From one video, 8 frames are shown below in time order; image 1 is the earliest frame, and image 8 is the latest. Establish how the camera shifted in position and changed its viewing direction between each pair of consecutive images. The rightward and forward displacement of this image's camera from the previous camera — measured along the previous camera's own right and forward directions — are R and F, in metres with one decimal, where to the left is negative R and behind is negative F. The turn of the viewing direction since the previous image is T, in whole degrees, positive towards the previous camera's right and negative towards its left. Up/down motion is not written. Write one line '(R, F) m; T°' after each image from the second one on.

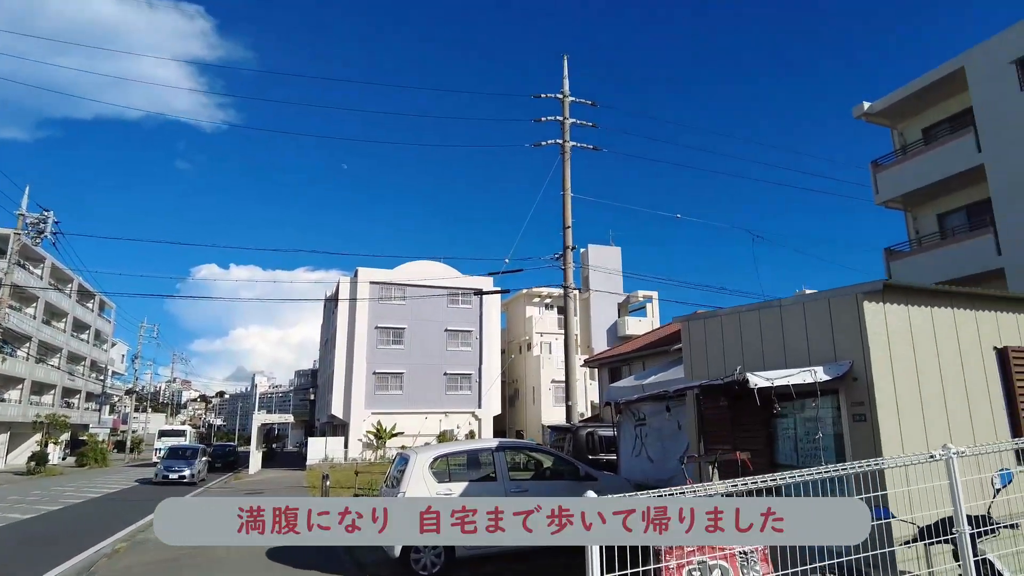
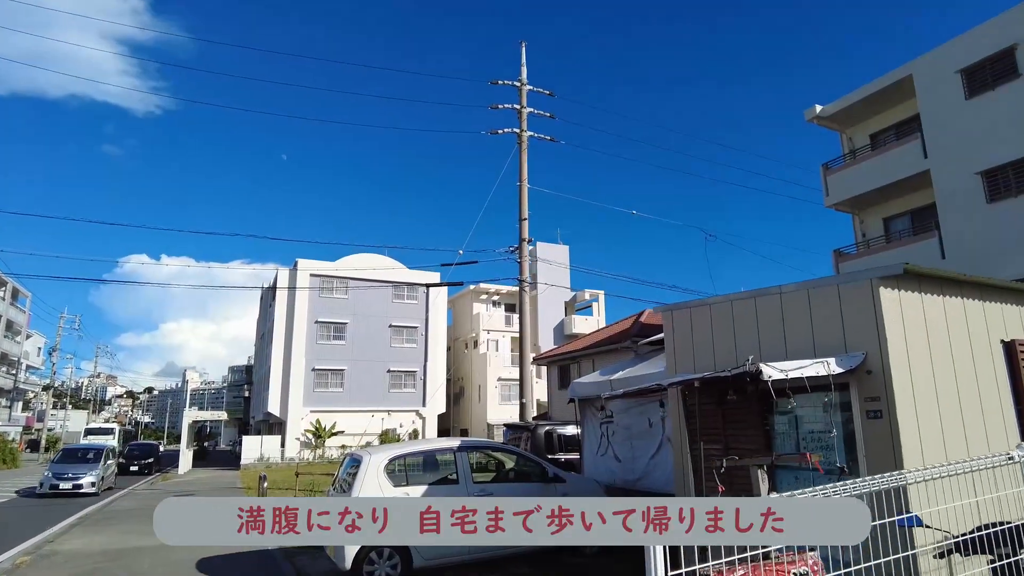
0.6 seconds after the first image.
(-0.2, +0.6) m; +5°
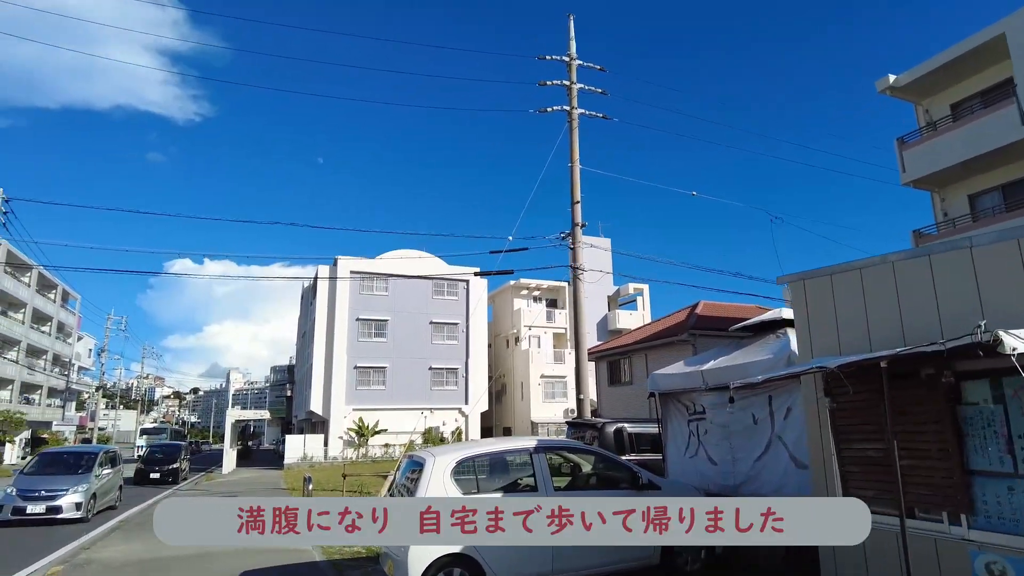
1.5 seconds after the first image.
(-0.4, +0.9) m; -3°
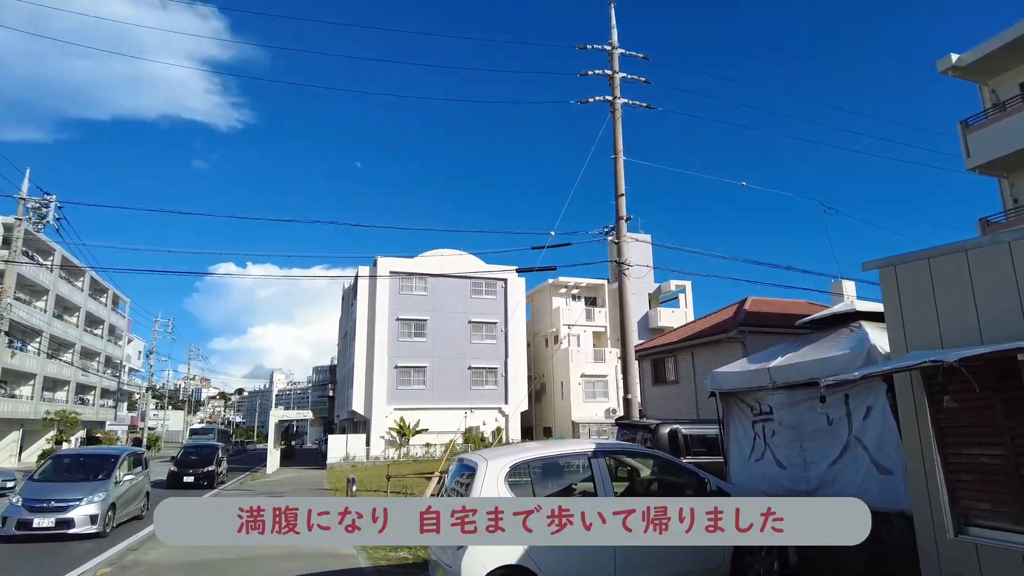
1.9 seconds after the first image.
(-0.2, +0.3) m; -3°
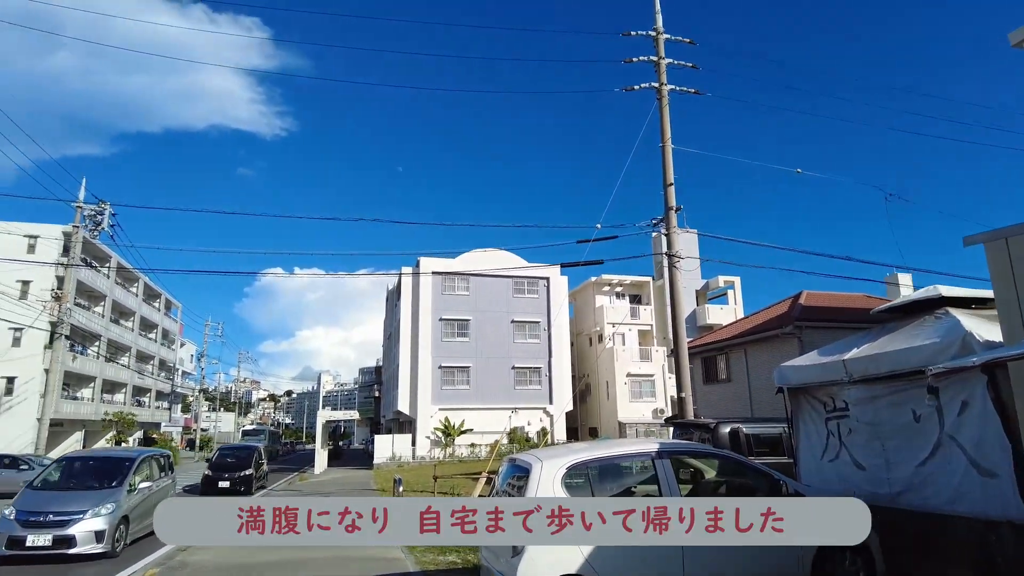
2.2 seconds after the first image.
(-0.1, +0.3) m; -4°
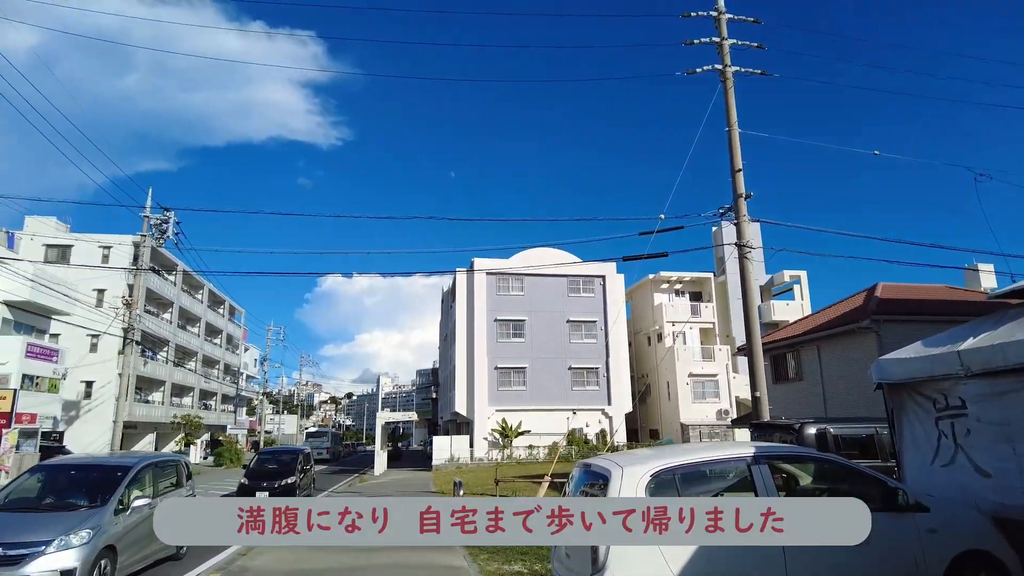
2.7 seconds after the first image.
(-0.1, +0.5) m; -5°
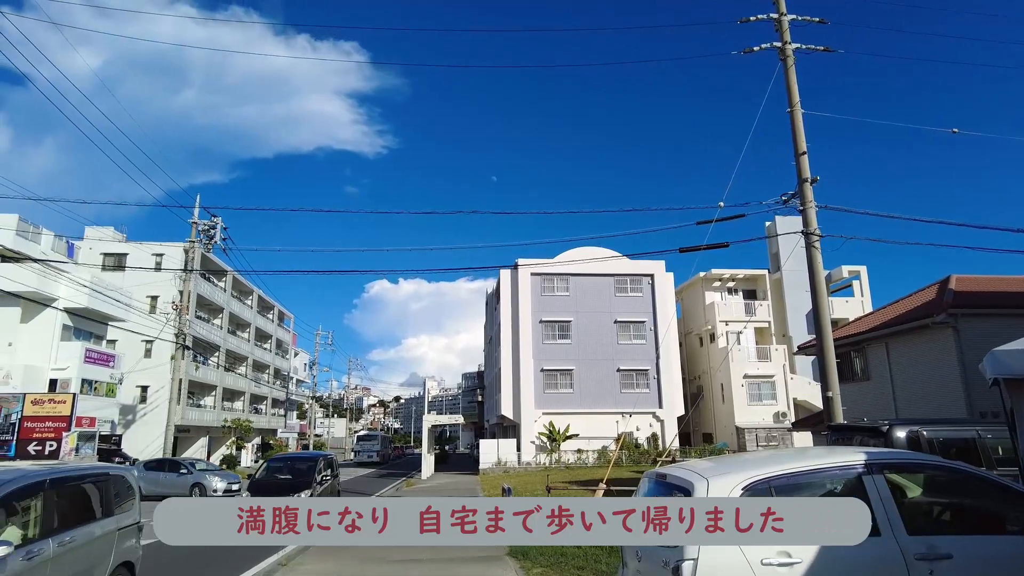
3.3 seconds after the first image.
(-0.1, +0.6) m; -4°
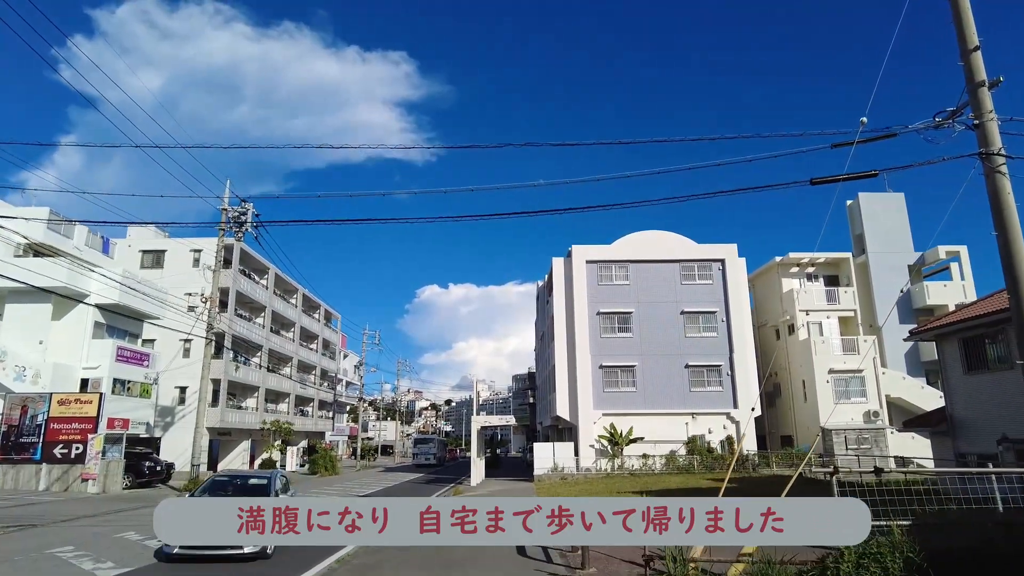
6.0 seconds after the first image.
(-0.2, +2.3) m; -5°
